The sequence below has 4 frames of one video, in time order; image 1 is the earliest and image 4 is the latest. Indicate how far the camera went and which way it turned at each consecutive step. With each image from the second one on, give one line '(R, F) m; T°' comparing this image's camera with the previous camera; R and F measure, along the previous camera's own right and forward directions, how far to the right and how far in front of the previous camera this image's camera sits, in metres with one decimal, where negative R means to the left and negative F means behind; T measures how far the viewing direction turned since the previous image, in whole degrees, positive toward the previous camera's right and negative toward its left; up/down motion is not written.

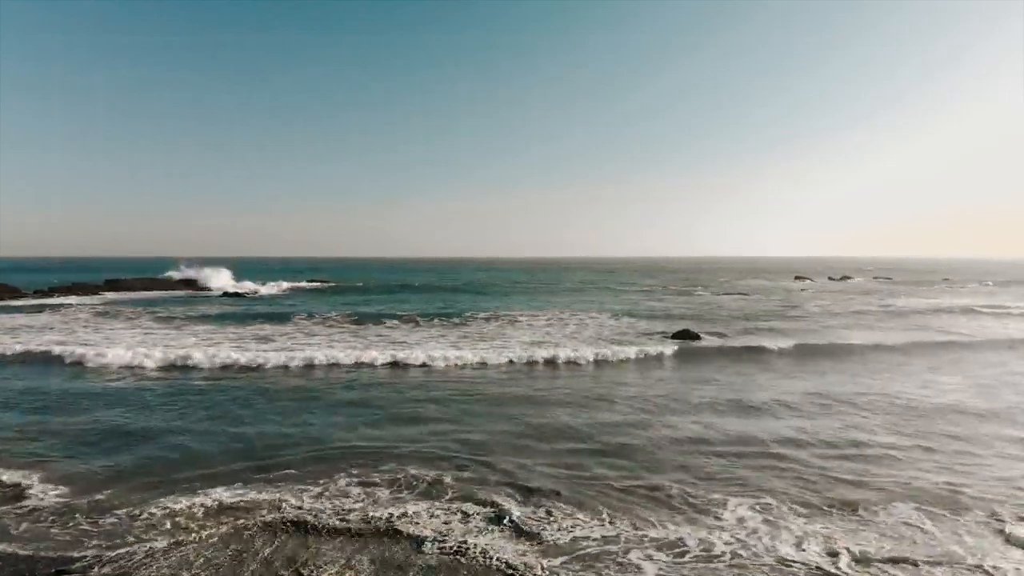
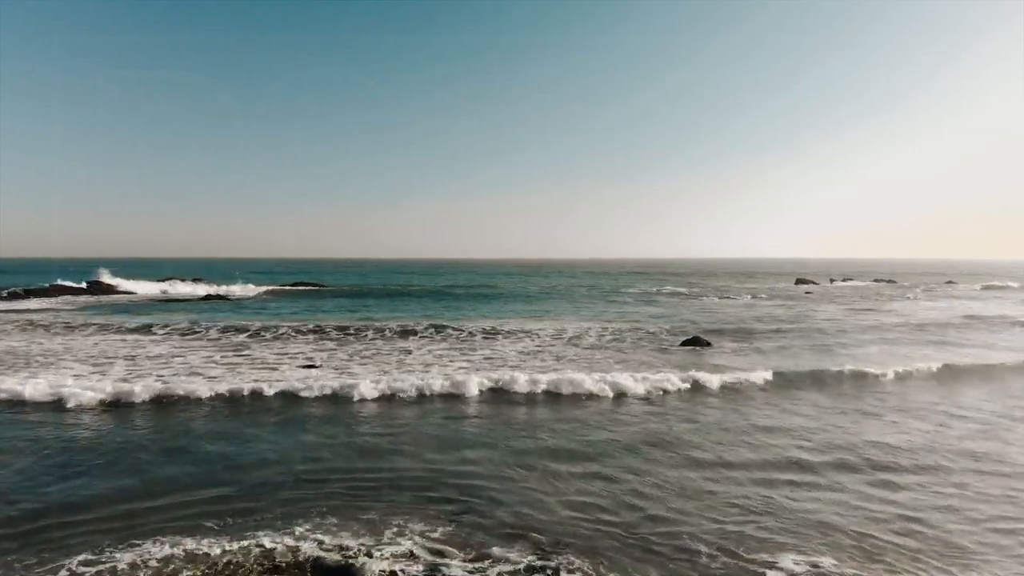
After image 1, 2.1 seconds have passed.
(+0.1, +0.9) m; 0°
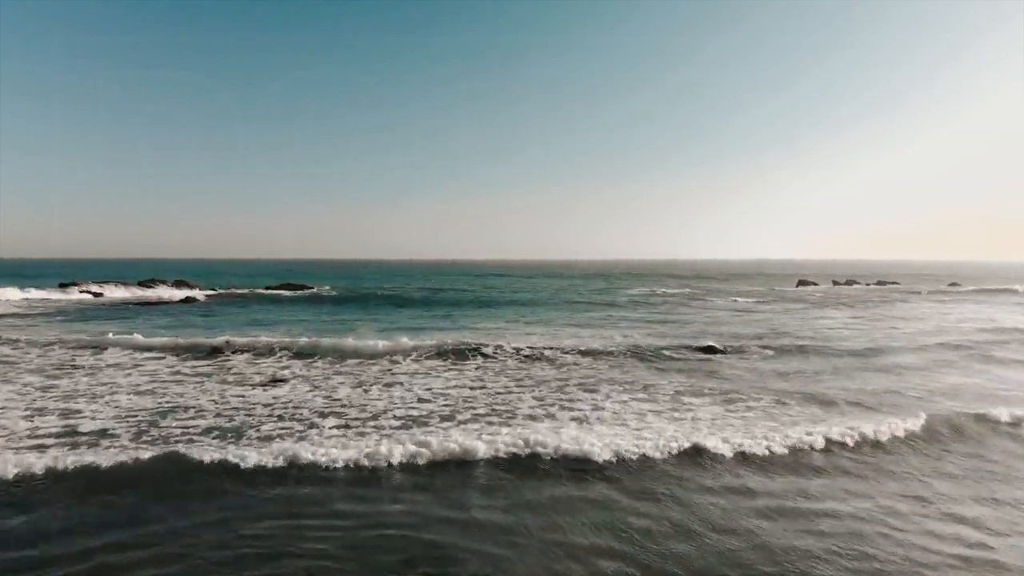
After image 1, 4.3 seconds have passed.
(+0.4, +1.2) m; 0°
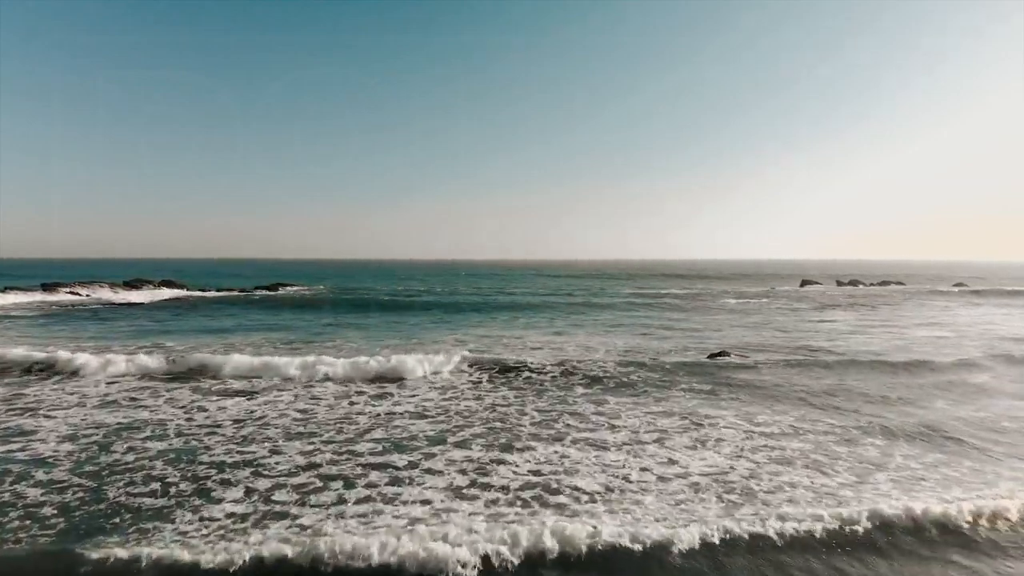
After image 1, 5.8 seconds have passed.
(+0.1, +1.3) m; 0°
